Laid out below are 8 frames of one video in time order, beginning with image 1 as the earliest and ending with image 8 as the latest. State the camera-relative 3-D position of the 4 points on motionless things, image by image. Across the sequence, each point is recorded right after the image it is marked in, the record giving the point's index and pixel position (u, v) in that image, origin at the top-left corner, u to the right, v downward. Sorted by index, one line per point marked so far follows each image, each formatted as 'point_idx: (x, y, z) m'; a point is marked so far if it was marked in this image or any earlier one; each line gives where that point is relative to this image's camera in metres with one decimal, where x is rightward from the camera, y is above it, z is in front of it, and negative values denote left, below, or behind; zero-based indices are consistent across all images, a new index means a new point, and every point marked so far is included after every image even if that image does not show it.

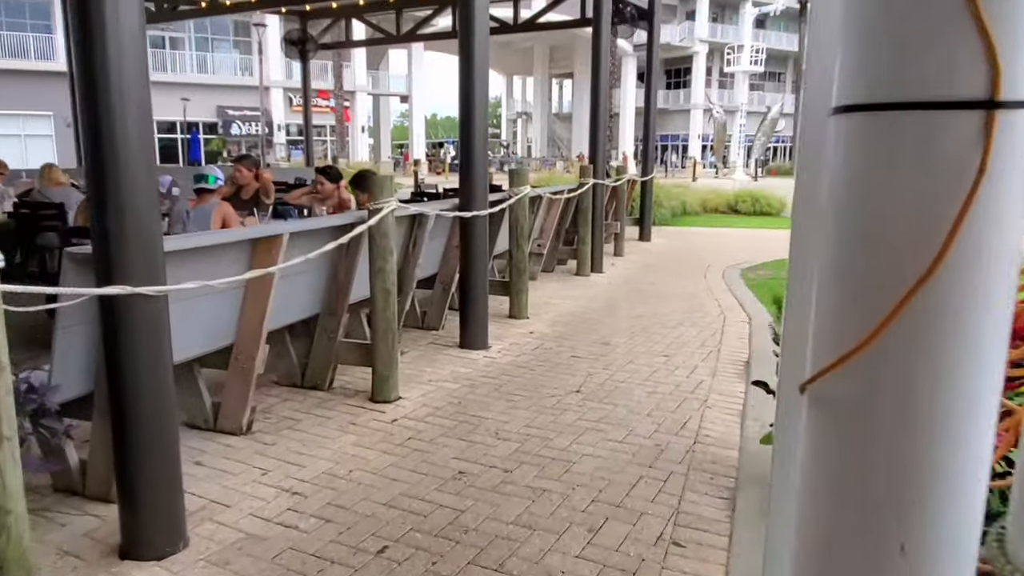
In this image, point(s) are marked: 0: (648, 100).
0: (+2.3, +3.1, +12.6) m
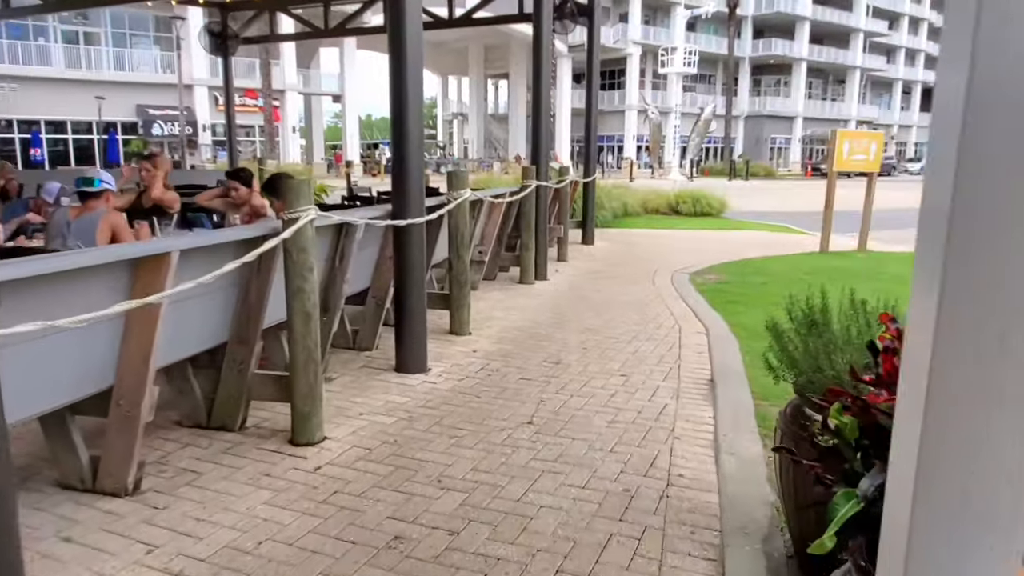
0: (+1.3, +3.0, +12.2) m
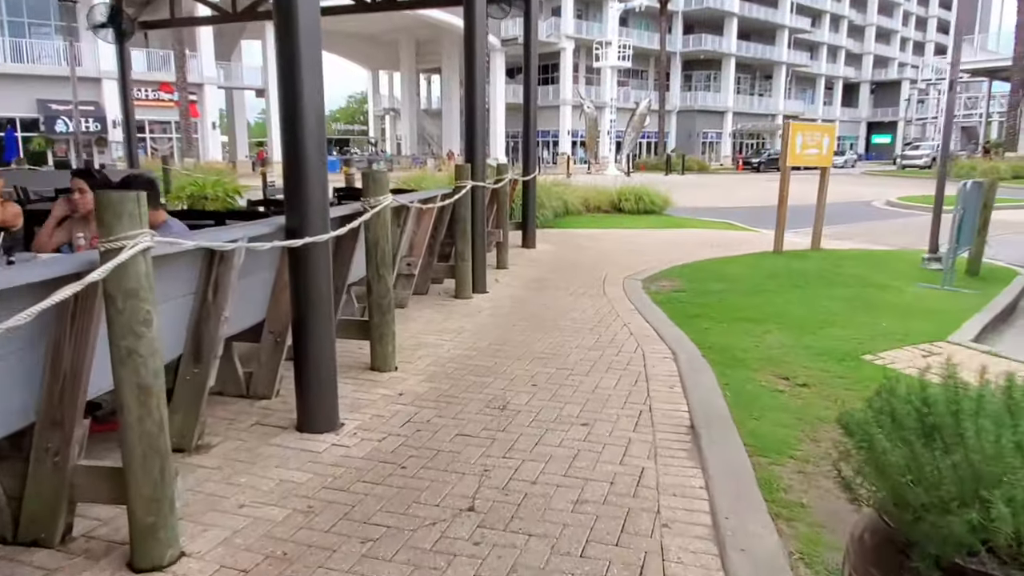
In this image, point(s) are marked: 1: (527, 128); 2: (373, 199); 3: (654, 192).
0: (+0.2, +2.9, +11.2) m
1: (+0.2, +2.5, +11.2) m
2: (-0.9, +0.6, +4.7) m
3: (+3.2, +2.2, +16.5) m
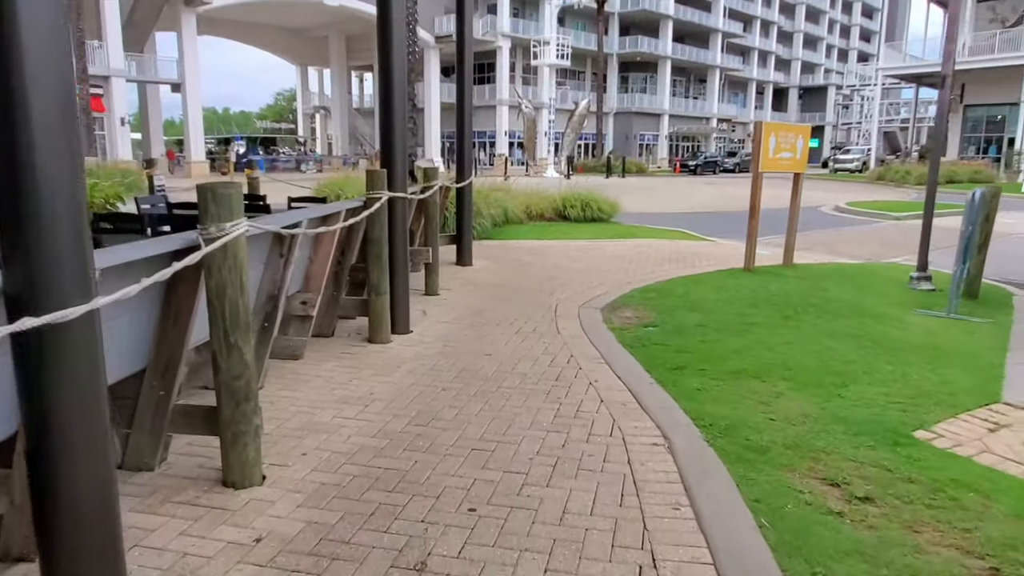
0: (-0.7, +2.6, +9.6) m
1: (-0.7, +2.1, +9.6) m
2: (-1.2, +0.3, +3.0) m
3: (+1.9, +1.9, +15.1) m
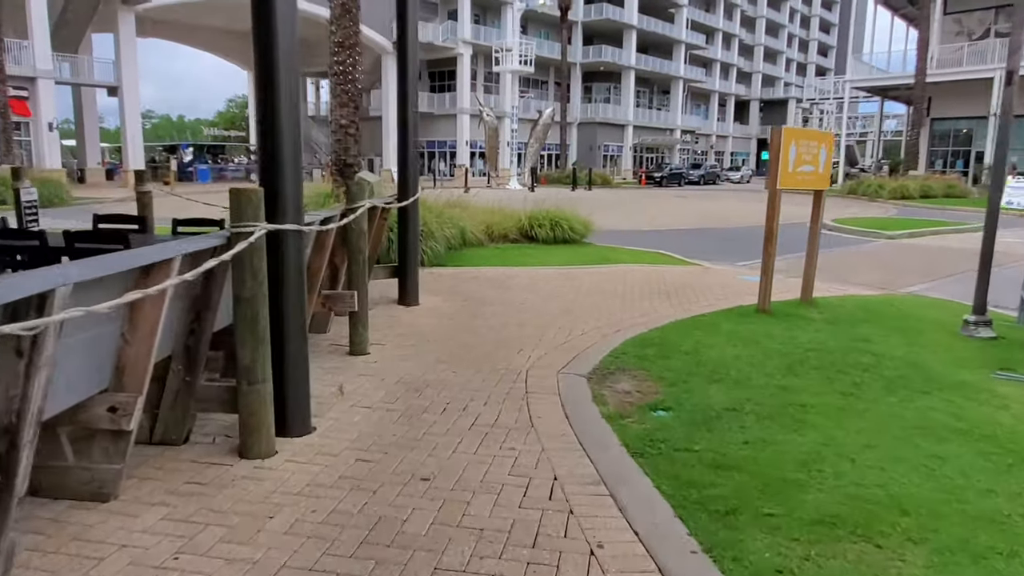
0: (-1.2, +2.1, +7.6) m
1: (-1.1, +1.7, +7.6) m
2: (-1.3, -0.1, +1.0) m
3: (+1.1, +1.3, +13.2) m
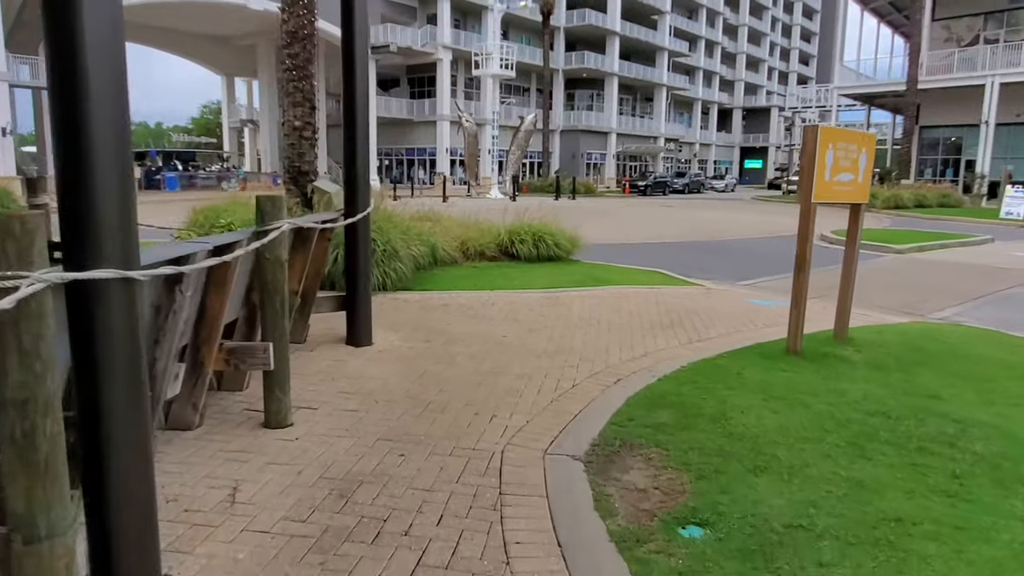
0: (-1.4, +1.8, +6.2) m
1: (-1.4, +1.3, +6.1) m
2: (-1.4, -0.4, -0.5) m
3: (+0.8, +0.9, +11.8) m
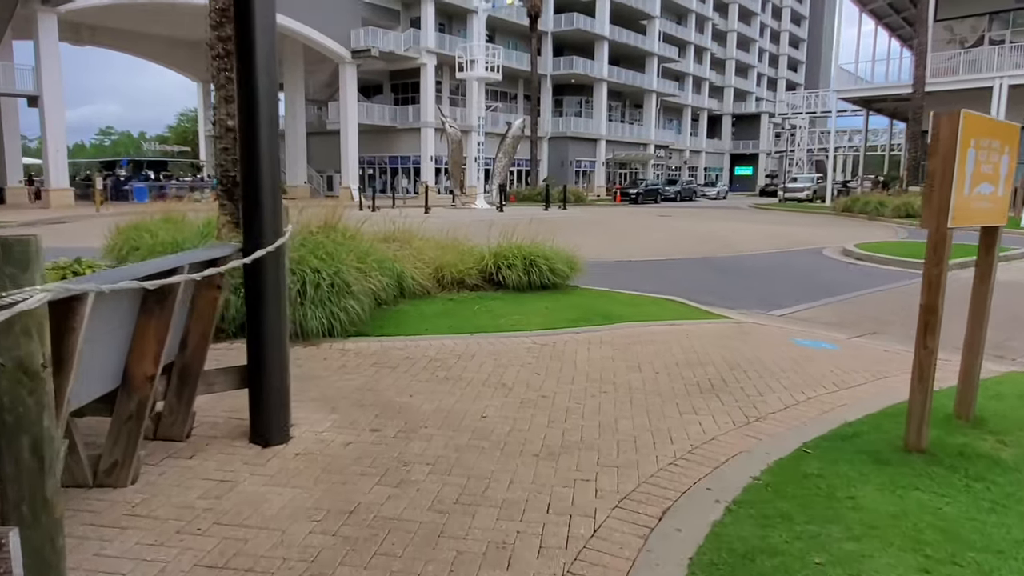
0: (-1.5, +1.4, +4.1) m
1: (-1.5, +0.9, +4.1) m
2: (-1.4, -0.7, -2.6) m
3: (+0.6, +0.5, +9.8) m
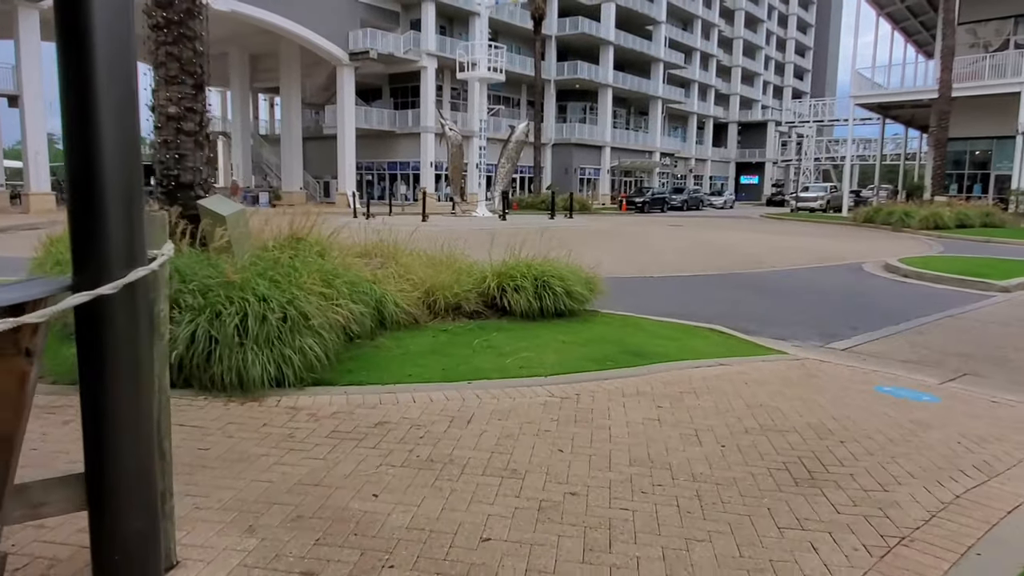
0: (-1.4, +1.2, +2.4) m
1: (-1.4, +0.7, +2.4) m
2: (-1.3, -0.8, -4.3) m
3: (+0.7, +0.2, +8.1) m
